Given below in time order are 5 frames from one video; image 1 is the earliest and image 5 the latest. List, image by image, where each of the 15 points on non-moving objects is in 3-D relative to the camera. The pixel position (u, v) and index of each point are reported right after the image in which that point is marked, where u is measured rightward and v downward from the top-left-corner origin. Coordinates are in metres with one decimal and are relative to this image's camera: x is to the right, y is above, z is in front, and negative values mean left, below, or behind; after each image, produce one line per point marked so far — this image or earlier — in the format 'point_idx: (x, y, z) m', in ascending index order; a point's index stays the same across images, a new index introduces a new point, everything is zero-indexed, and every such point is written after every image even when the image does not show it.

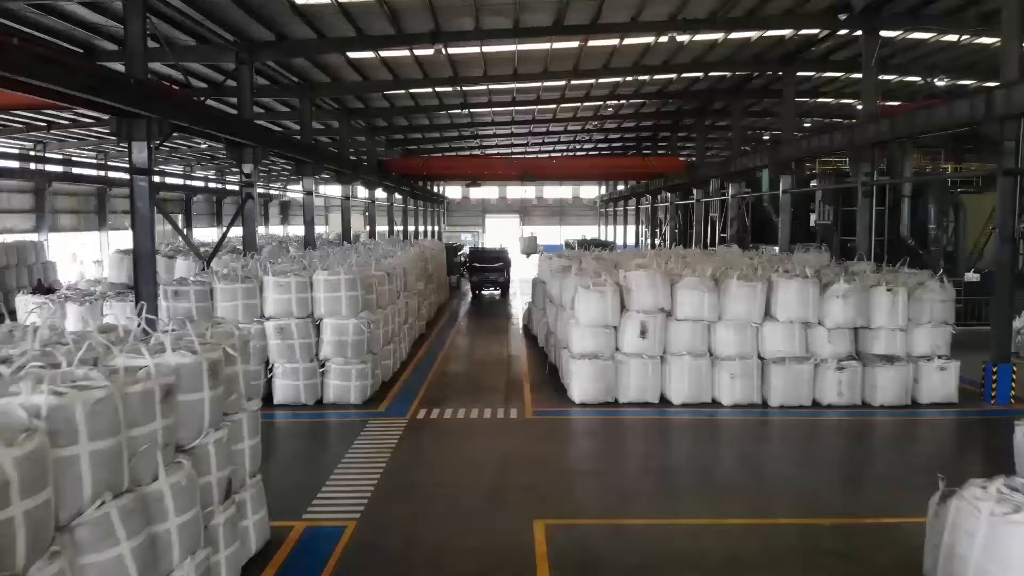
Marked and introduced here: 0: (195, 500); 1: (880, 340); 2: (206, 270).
0: (-1.9, -1.3, +3.6) m
1: (+5.2, -0.7, +8.3) m
2: (-5.0, +0.3, +9.6) m
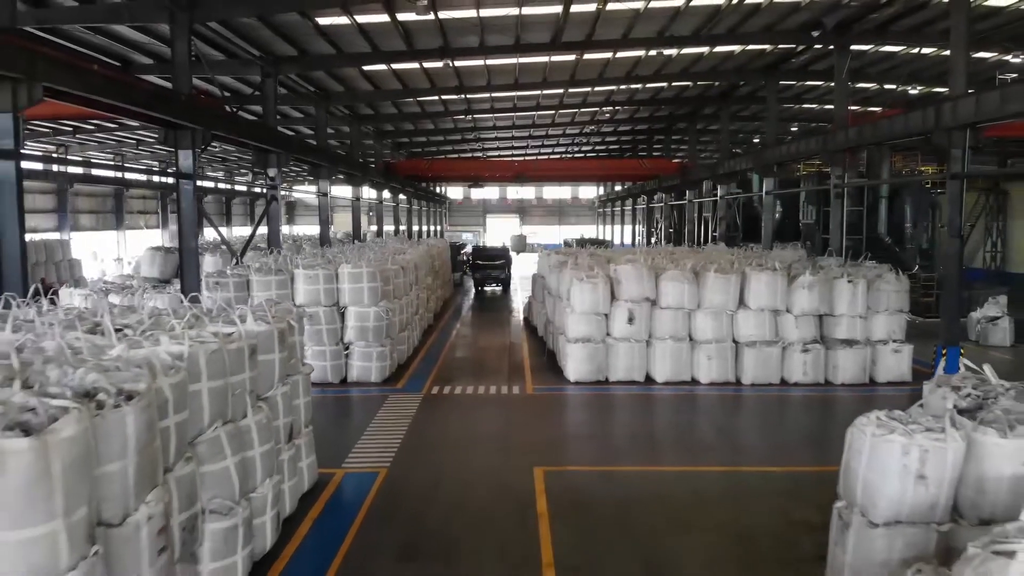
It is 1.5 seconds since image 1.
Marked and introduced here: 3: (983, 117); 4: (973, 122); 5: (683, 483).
0: (-1.9, -1.2, +4.6) m
1: (+5.3, -0.6, +9.3) m
2: (-5.0, +0.4, +10.6) m
3: (+7.1, +2.6, +8.7) m
4: (+7.1, +2.6, +9.0) m
5: (+1.8, -2.0, +6.1) m
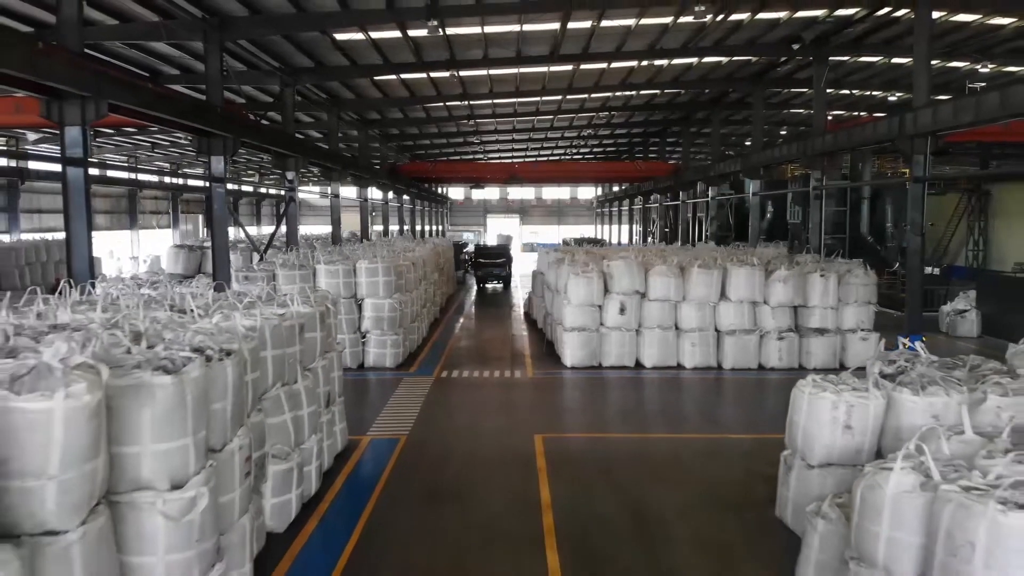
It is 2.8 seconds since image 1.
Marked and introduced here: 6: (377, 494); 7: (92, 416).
0: (-1.9, -1.0, +5.5) m
1: (+5.3, -0.5, +10.2) m
2: (-4.9, +0.6, +11.5) m
3: (+7.1, +2.7, +9.7) m
4: (+7.2, +2.7, +9.9) m
5: (+1.8, -1.9, +7.0) m
6: (-1.4, -2.1, +6.0) m
7: (-2.0, -0.6, +2.8) m
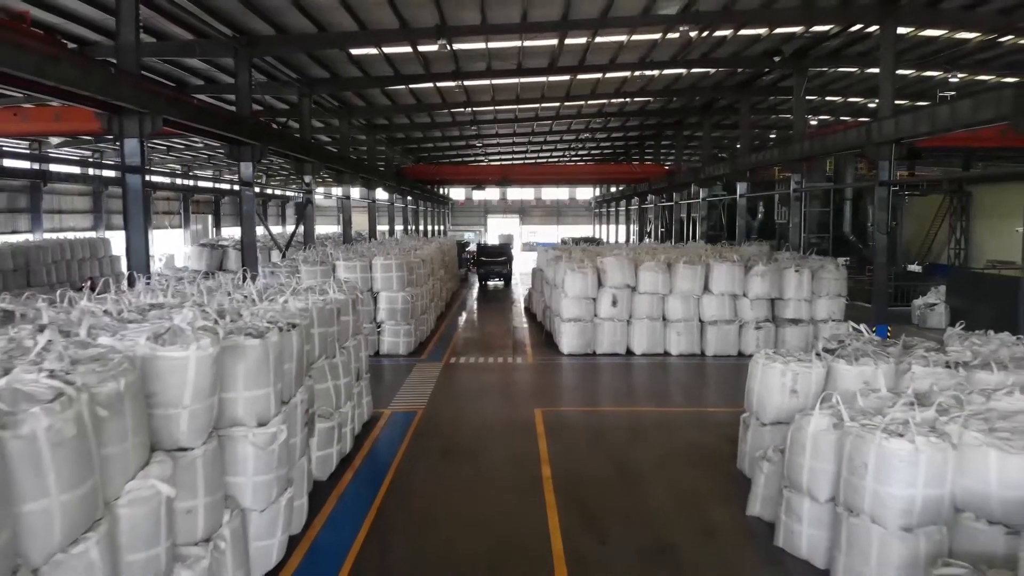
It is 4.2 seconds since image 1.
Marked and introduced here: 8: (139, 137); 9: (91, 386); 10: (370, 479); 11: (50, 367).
0: (-1.8, -0.9, +6.5) m
1: (+5.3, -0.4, +11.2) m
2: (-4.9, +0.7, +12.5) m
3: (+7.1, +2.8, +10.7) m
4: (+7.2, +2.8, +10.9) m
5: (+1.9, -1.8, +8.0) m
6: (-1.3, -2.0, +7.0) m
7: (-1.9, -0.5, +3.8) m
8: (-5.2, +2.1, +8.0) m
9: (-2.2, -0.5, +3.0) m
10: (-1.6, -2.1, +6.3) m
11: (-2.4, -0.4, +3.1) m
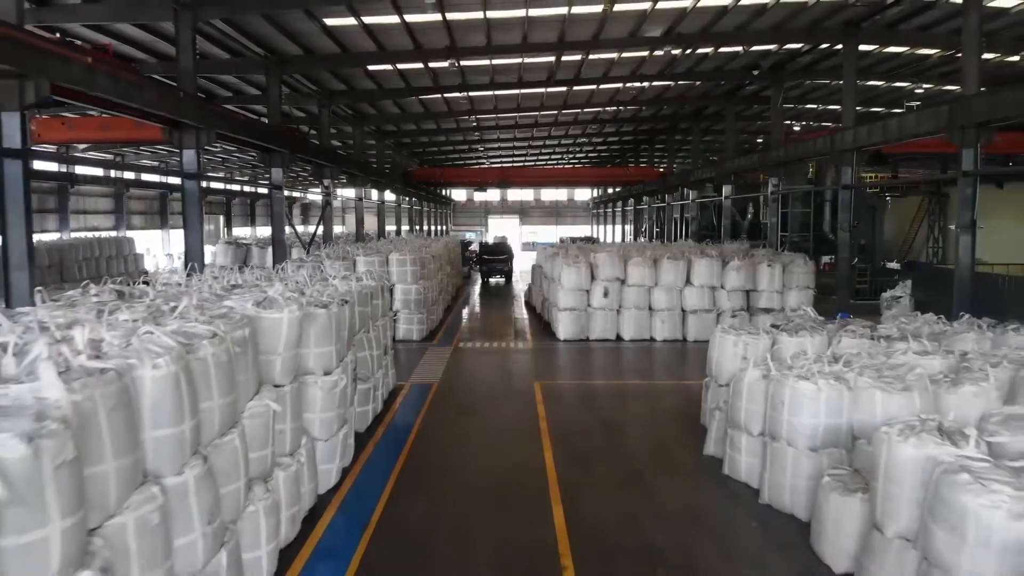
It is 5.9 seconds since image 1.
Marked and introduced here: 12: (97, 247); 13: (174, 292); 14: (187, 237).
0: (-1.8, -0.8, +7.8) m
1: (+5.4, -0.2, +12.6) m
2: (-4.8, +0.8, +13.8) m
3: (+7.2, +3.0, +12.0) m
4: (+7.3, +3.0, +12.3) m
5: (+1.9, -1.6, +9.4) m
6: (-1.3, -1.8, +8.3) m
7: (-1.9, -0.3, +5.1) m
8: (-5.1, +2.2, +9.3) m
9: (-2.1, -0.3, +4.3) m
10: (-1.5, -1.9, +7.7) m
11: (-2.4, -0.2, +4.4) m
12: (-13.3, +1.3, +18.8) m
13: (-3.5, 0.0, +6.0) m
14: (-5.4, +0.9, +9.6) m
